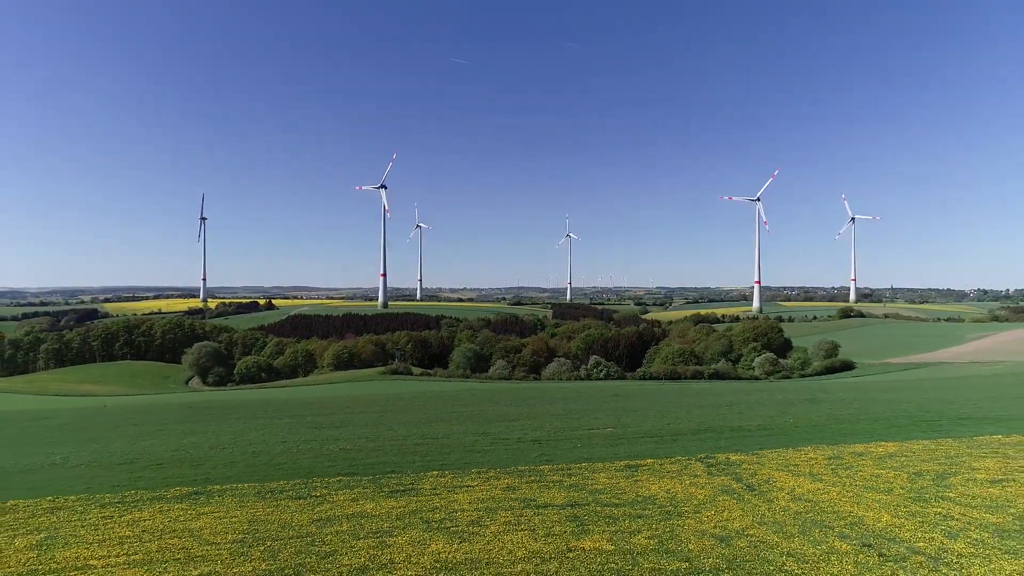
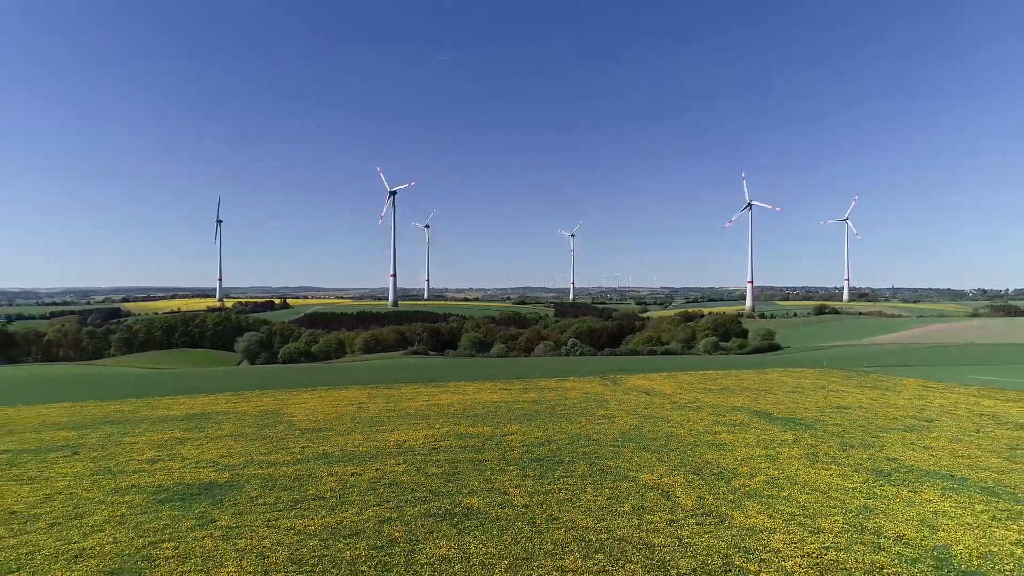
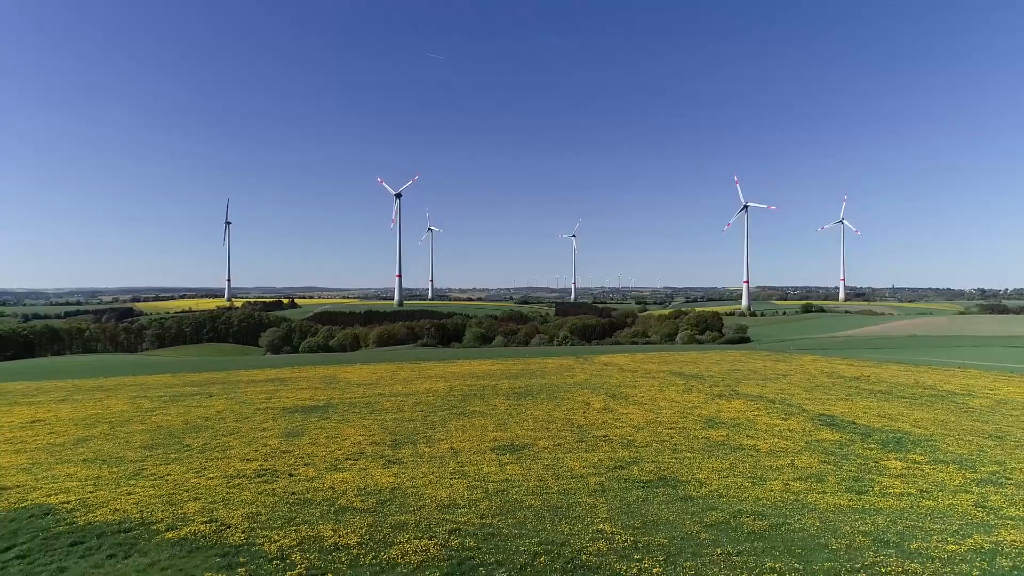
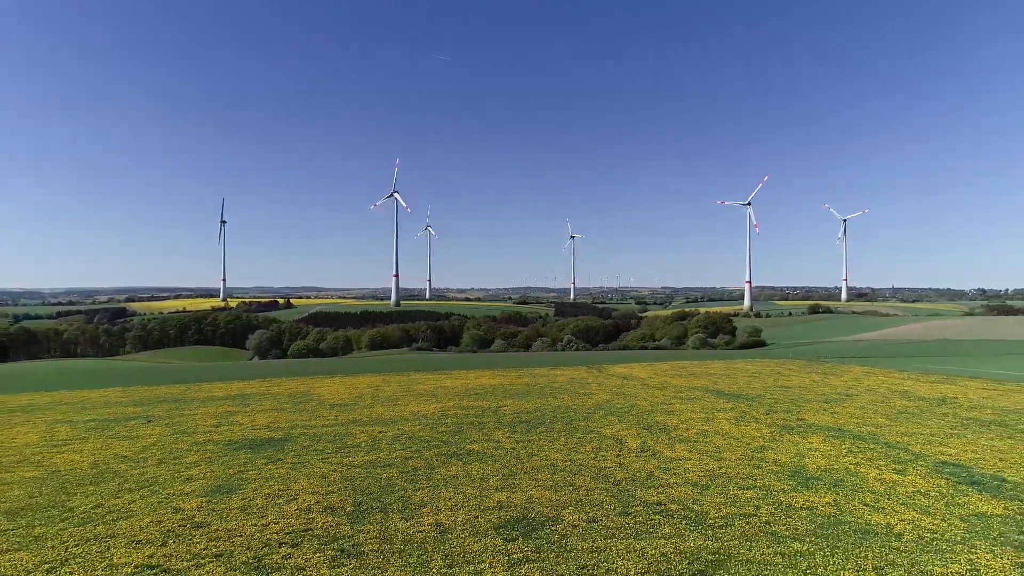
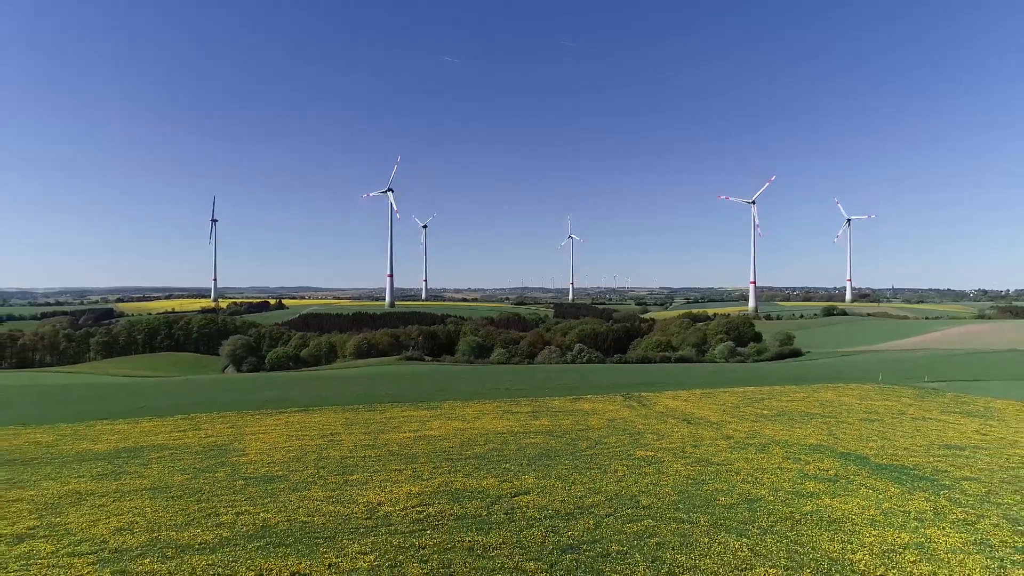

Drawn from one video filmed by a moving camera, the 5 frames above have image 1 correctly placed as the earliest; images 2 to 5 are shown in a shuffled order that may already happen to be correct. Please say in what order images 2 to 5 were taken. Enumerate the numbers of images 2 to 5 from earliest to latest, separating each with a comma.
5, 2, 4, 3
